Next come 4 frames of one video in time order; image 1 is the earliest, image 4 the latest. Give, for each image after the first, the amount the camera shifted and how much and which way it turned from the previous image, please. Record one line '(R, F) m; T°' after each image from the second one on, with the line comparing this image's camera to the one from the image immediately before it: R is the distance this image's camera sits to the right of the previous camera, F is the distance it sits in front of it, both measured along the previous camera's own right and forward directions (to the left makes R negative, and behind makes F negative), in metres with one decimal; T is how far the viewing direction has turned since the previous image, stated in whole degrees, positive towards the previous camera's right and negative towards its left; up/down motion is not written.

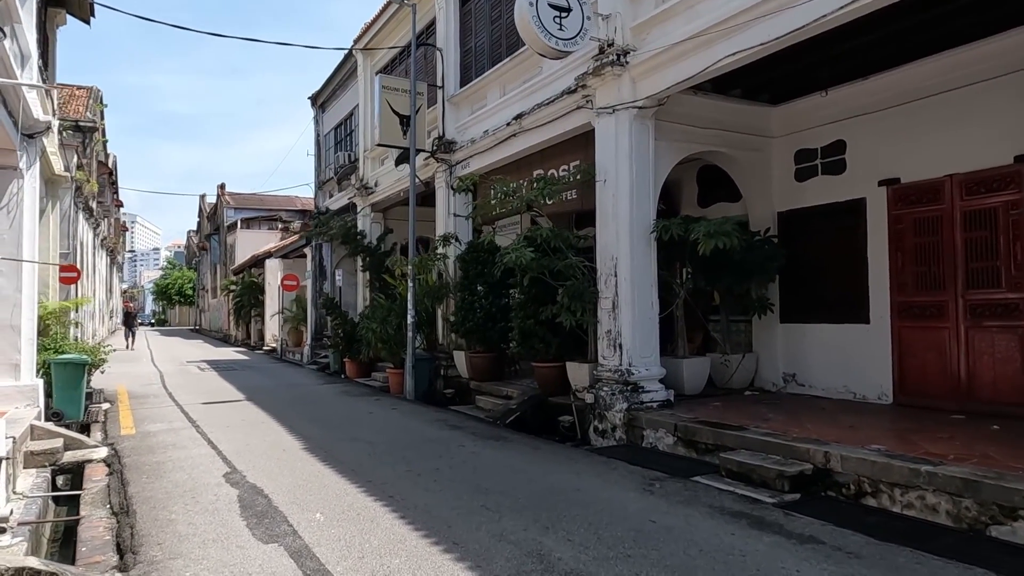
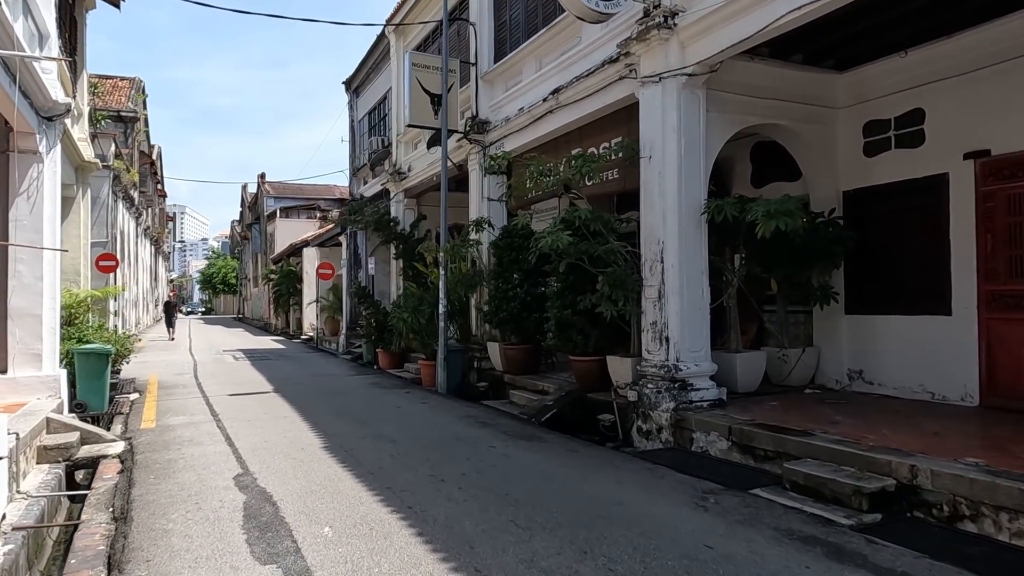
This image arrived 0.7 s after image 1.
(0.0, +0.7) m; -3°
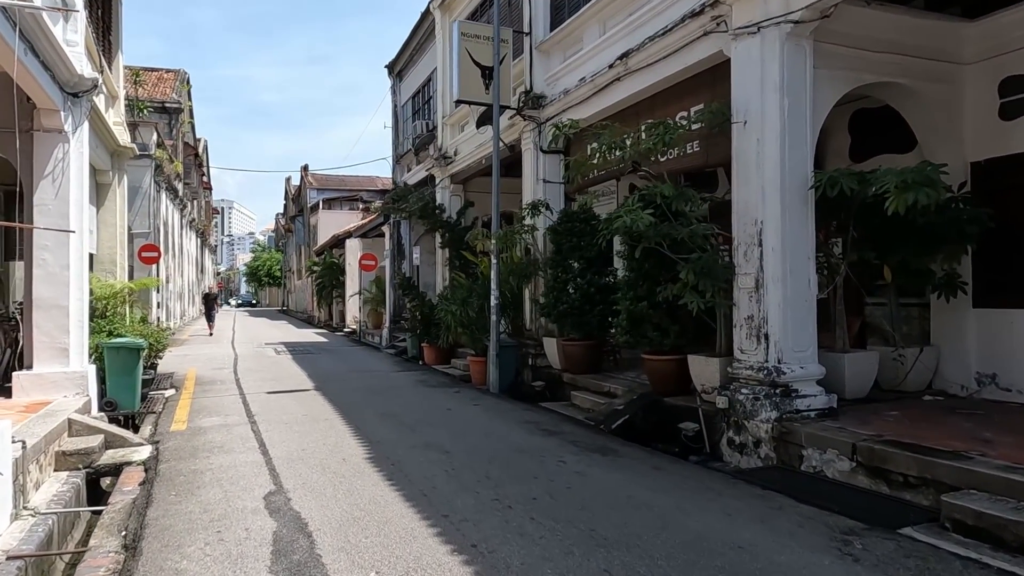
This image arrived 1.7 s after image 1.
(-0.3, +1.0) m; -3°
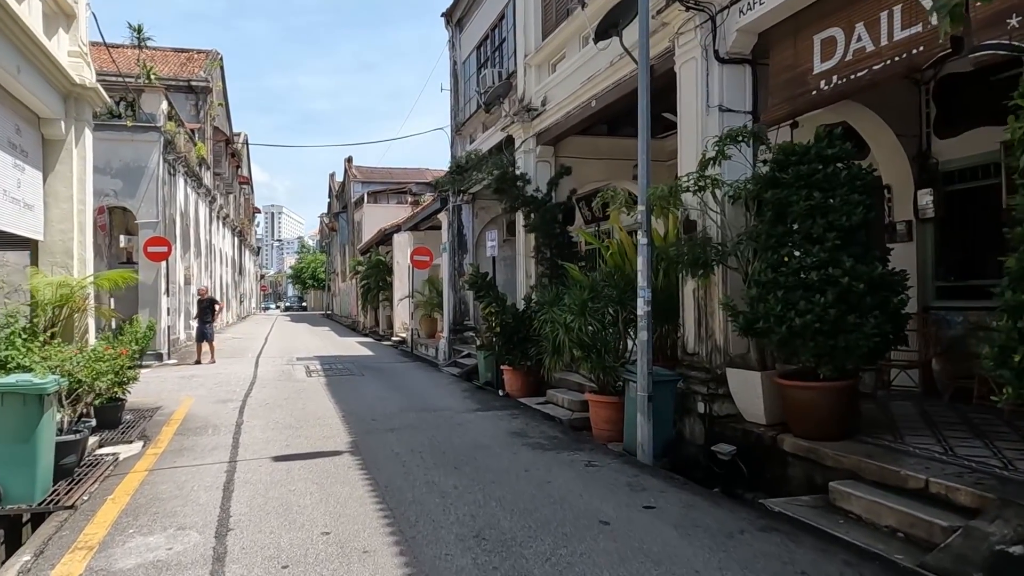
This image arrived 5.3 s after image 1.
(-1.2, +4.4) m; -4°
